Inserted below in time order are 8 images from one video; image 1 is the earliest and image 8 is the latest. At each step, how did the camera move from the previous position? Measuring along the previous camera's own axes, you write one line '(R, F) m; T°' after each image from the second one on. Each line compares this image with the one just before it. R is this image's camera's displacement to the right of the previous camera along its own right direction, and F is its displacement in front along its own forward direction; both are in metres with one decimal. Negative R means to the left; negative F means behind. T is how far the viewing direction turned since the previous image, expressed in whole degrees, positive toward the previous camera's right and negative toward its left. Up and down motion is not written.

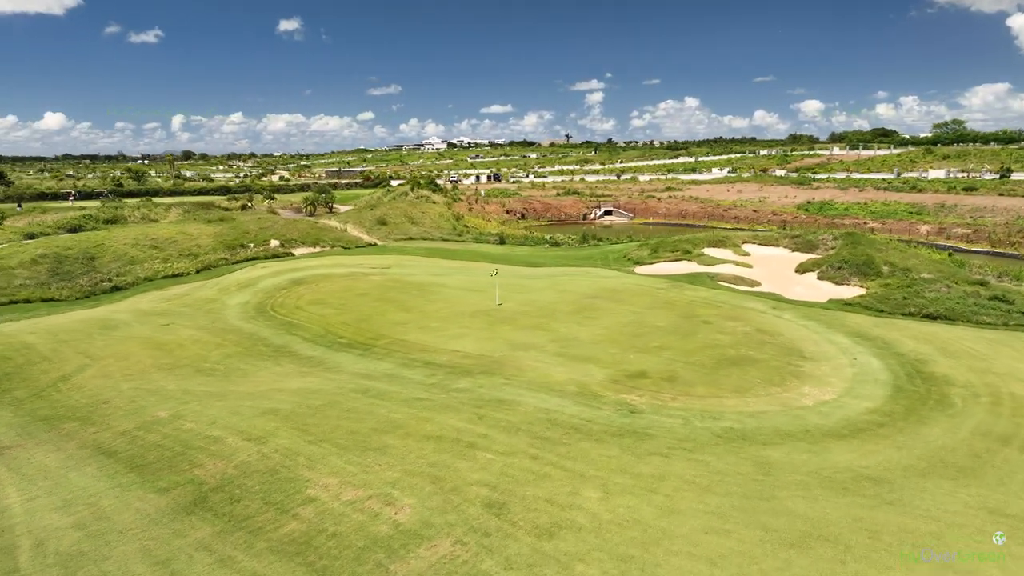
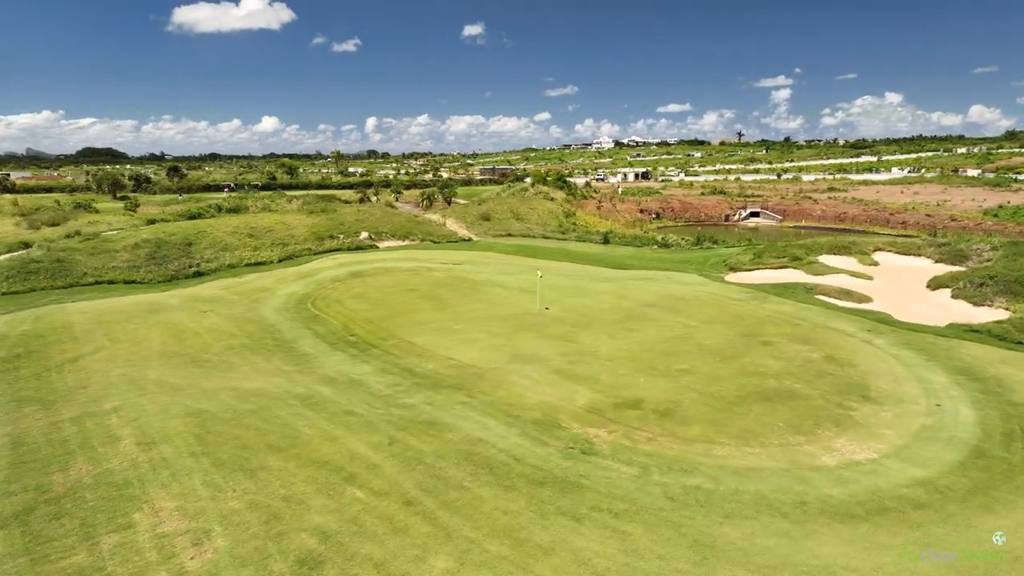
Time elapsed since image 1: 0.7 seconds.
(+4.7, +3.6) m; -13°
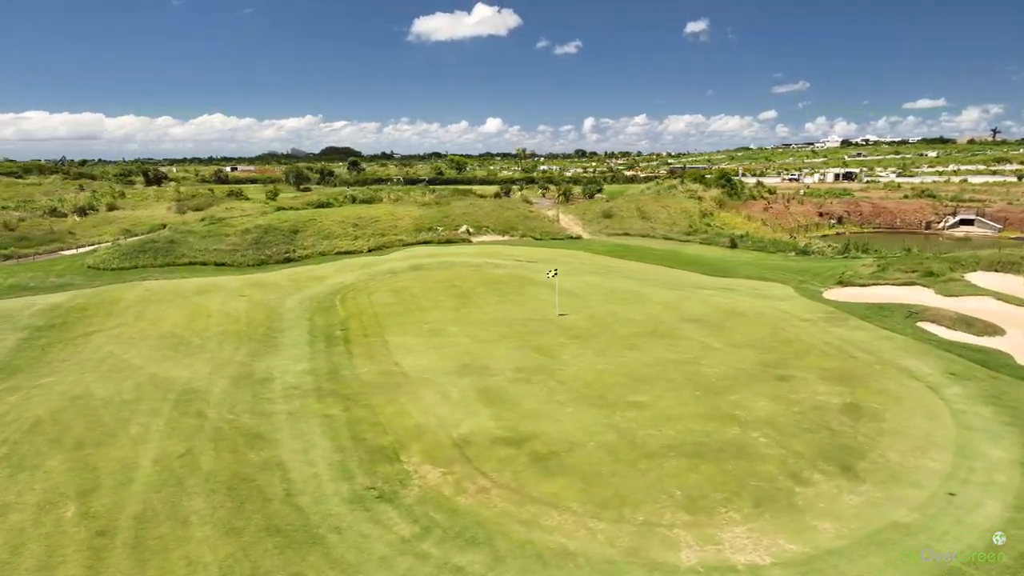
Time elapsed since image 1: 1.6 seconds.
(+6.4, +3.9) m; -16°
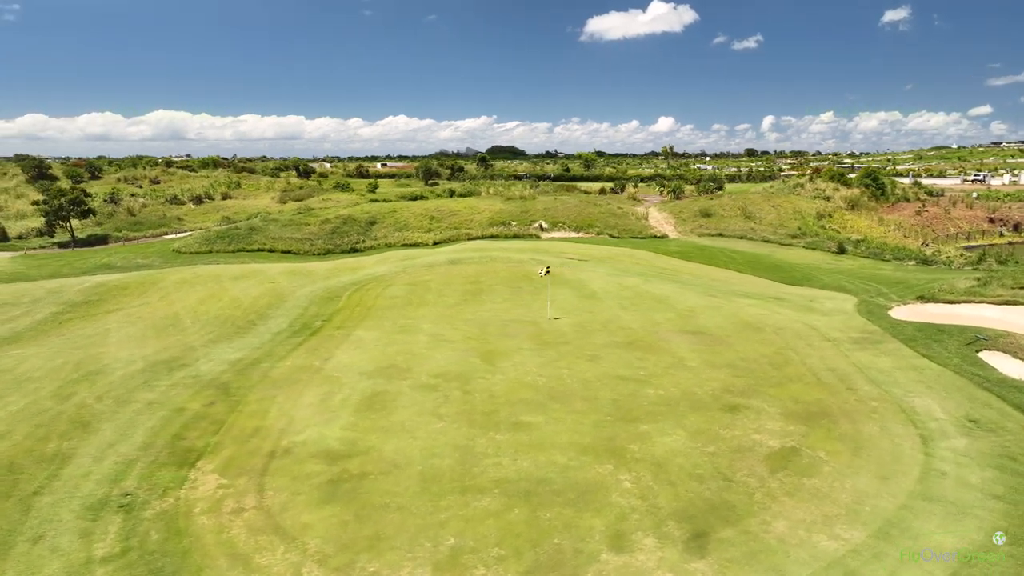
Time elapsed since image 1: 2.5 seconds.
(+5.3, +2.6) m; -13°
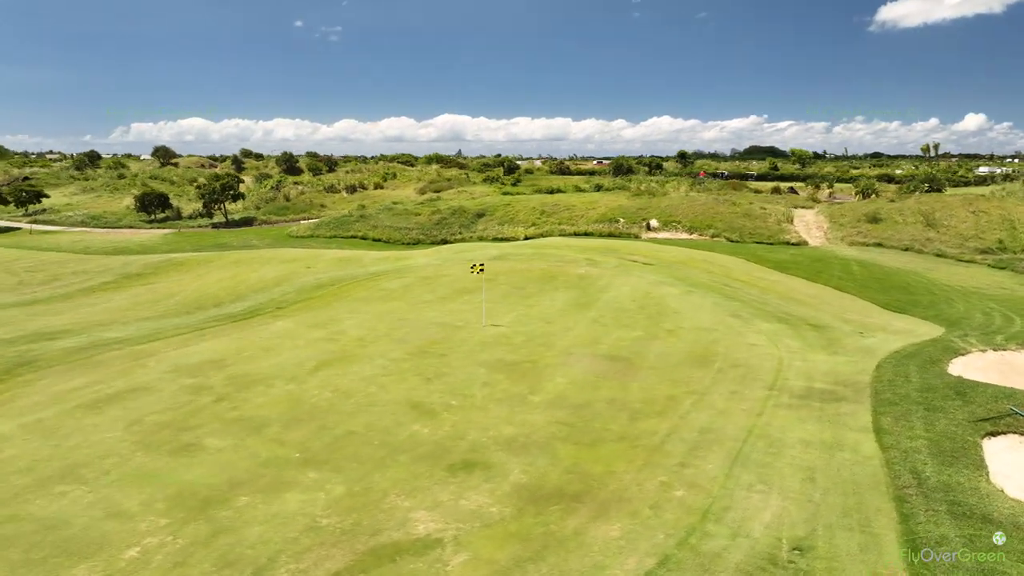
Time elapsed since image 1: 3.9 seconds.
(+8.1, +4.8) m; -20°
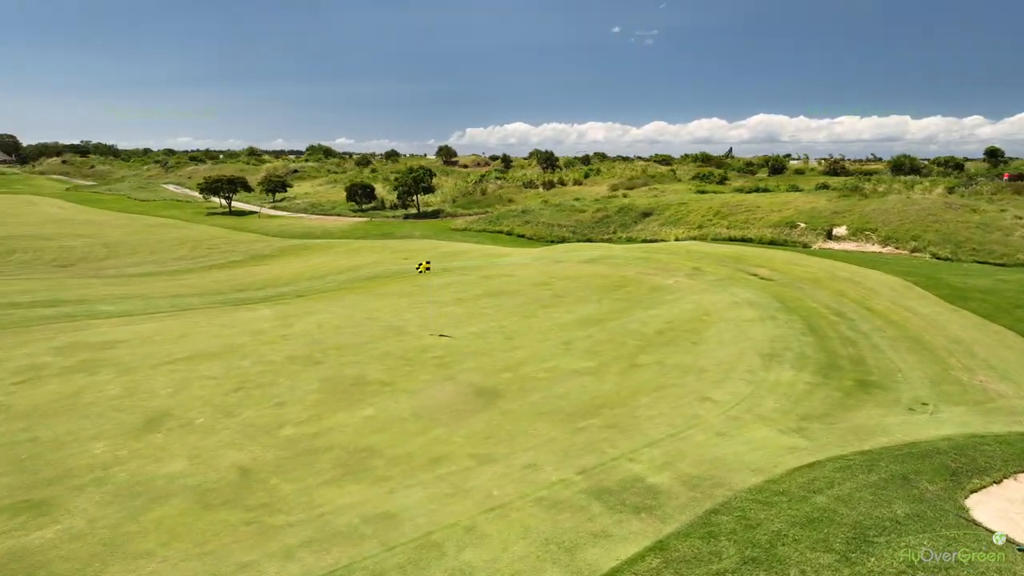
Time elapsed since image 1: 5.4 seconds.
(+7.2, +4.8) m; -23°
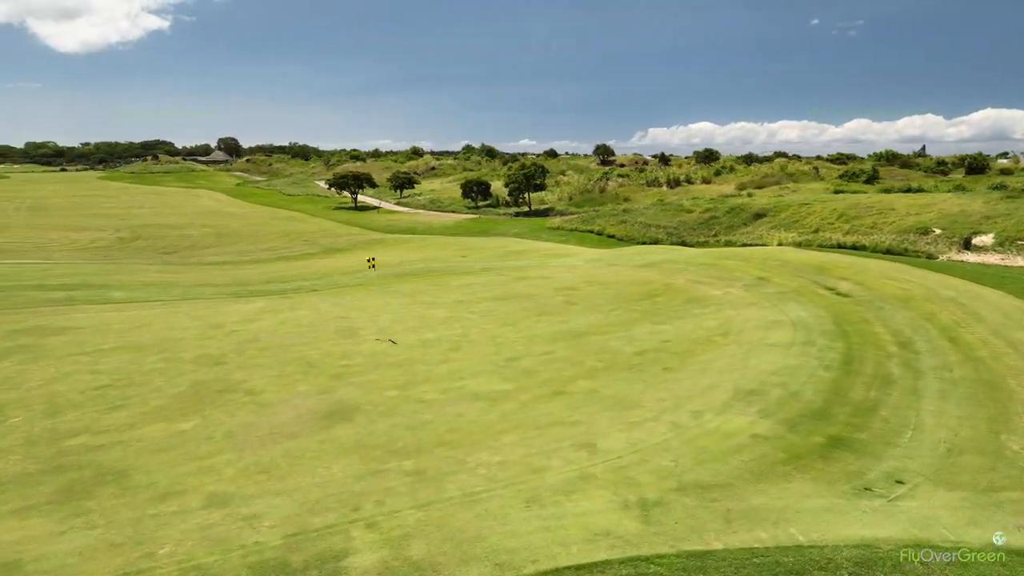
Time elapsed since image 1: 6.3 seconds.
(+4.3, +2.6) m; -14°
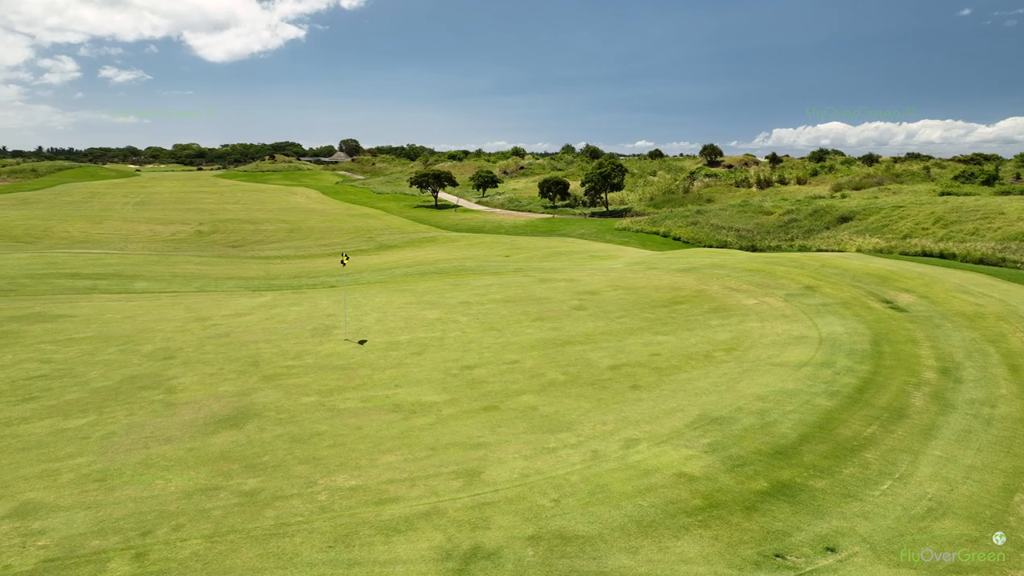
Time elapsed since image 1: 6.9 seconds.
(+2.5, +1.4) m; -9°
